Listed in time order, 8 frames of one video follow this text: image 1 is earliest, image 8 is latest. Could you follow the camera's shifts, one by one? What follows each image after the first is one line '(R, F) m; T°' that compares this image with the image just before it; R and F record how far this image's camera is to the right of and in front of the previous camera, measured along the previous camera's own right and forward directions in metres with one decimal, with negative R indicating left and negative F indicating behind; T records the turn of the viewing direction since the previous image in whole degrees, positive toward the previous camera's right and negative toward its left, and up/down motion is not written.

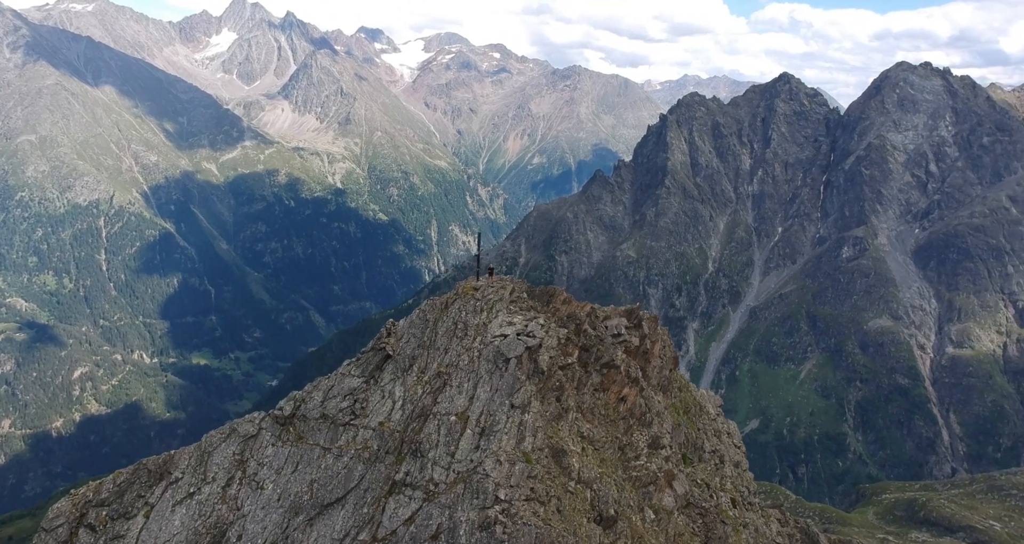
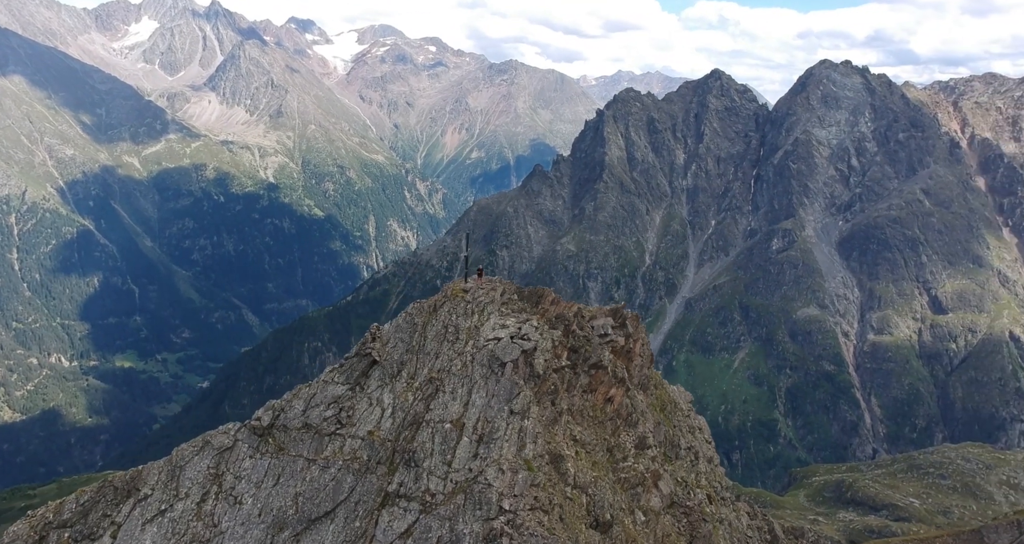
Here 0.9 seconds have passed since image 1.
(-2.7, +0.7) m; +5°
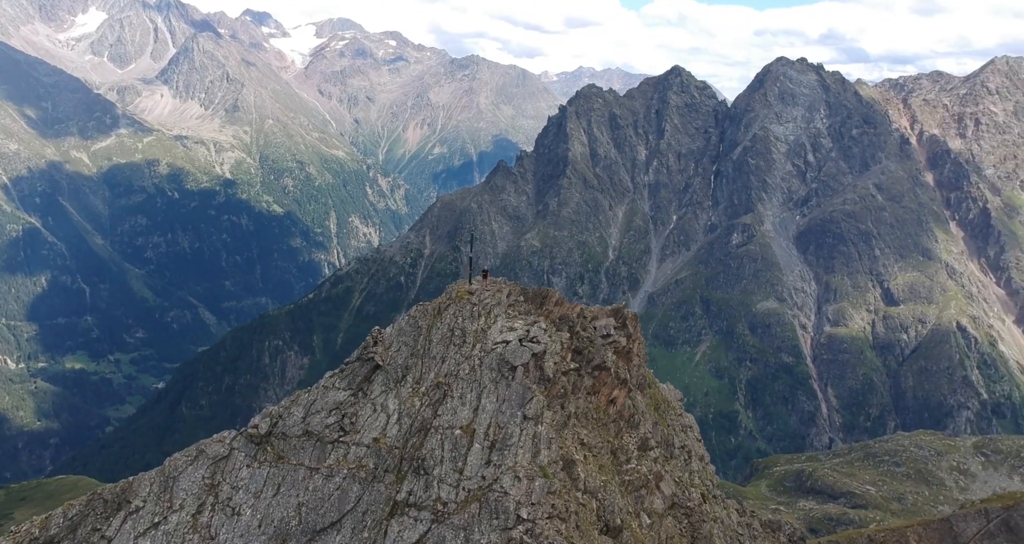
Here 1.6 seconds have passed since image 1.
(-2.3, +0.5) m; +3°
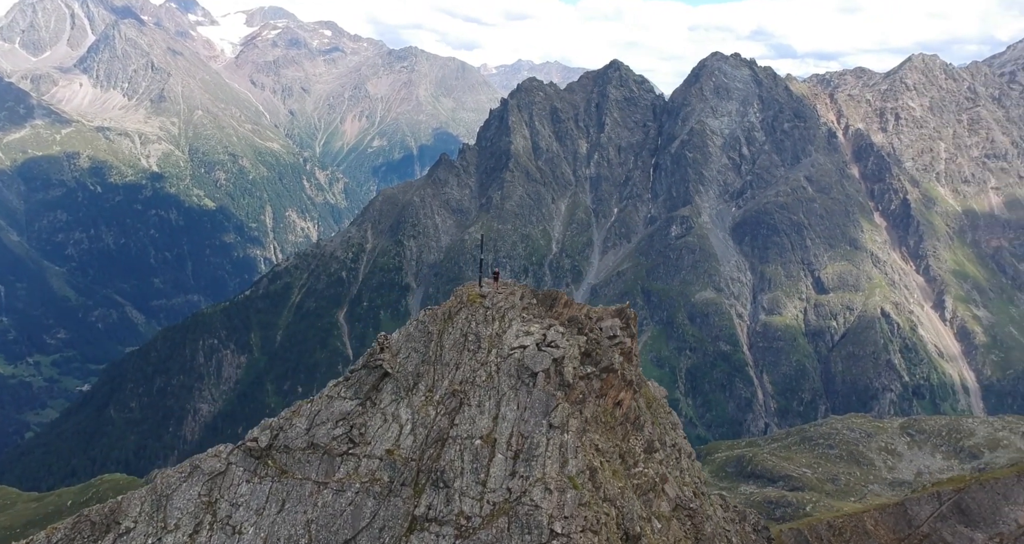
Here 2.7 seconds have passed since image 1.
(-3.7, +1.0) m; +5°
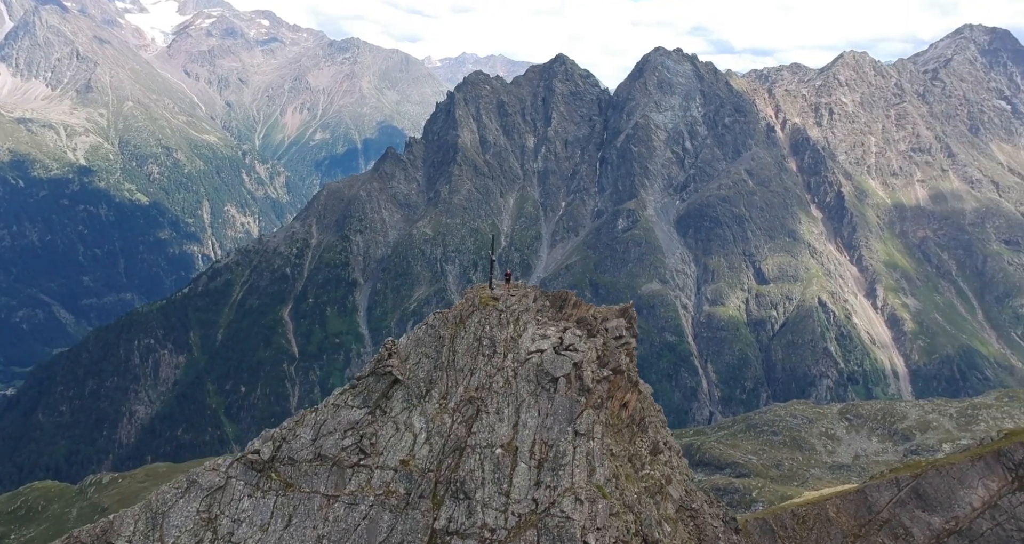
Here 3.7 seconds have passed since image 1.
(-3.3, +1.0) m; +4°
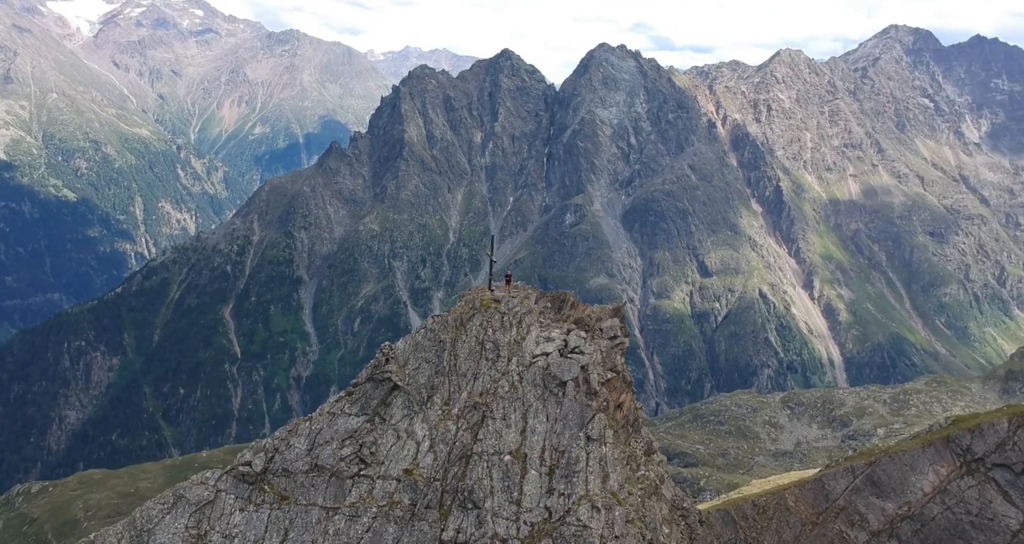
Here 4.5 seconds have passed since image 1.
(-2.6, +0.9) m; +4°
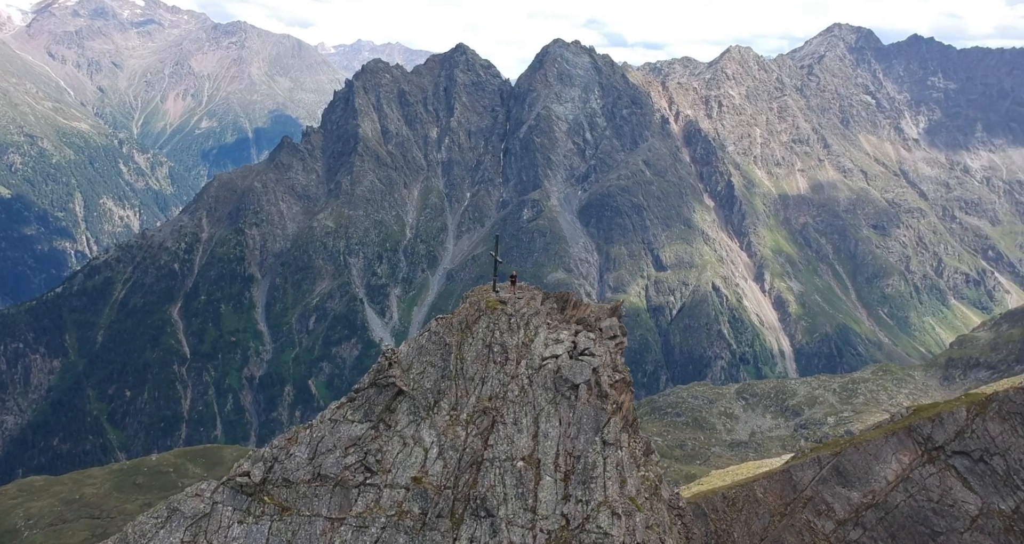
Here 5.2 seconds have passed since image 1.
(-2.4, +0.8) m; +4°
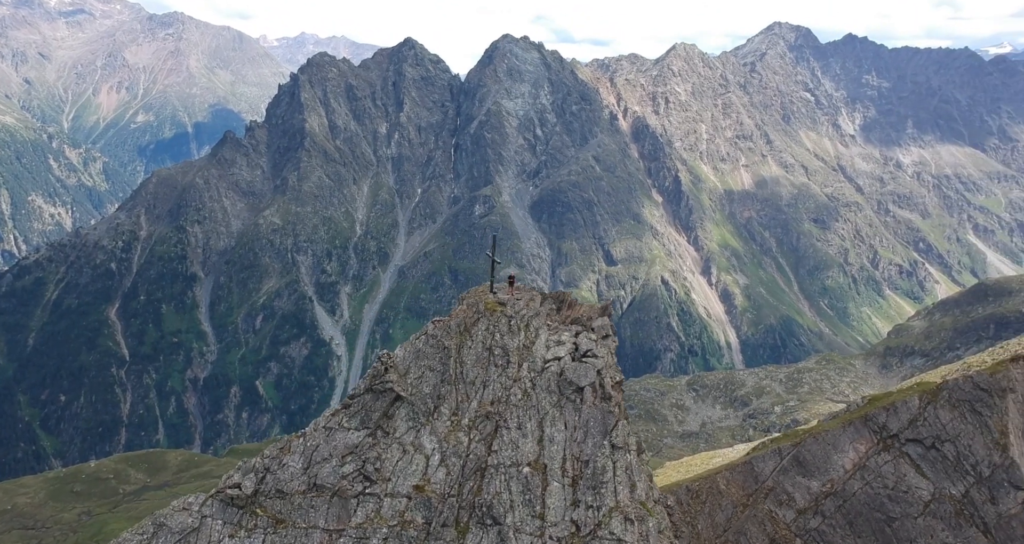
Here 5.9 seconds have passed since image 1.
(-2.2, +0.8) m; +4°
